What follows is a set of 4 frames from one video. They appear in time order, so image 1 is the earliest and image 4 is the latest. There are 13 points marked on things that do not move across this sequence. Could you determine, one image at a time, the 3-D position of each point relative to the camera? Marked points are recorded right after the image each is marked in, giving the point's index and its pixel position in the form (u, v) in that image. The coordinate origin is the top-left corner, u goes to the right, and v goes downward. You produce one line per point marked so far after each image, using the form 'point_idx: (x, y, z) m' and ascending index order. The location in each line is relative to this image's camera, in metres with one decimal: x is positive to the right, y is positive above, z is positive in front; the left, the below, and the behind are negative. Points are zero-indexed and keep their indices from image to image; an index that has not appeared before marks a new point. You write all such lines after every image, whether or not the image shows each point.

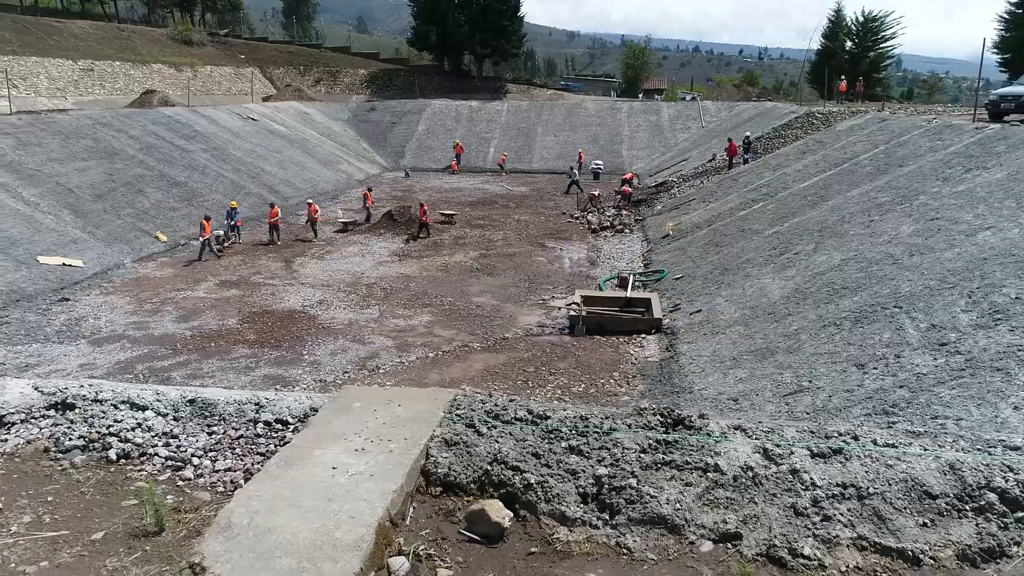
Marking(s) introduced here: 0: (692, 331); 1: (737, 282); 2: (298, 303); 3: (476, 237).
0: (+2.1, -0.5, +11.1) m
1: (+2.9, +0.1, +12.2) m
2: (-3.1, -0.2, +13.8) m
3: (-0.8, +1.1, +19.8) m
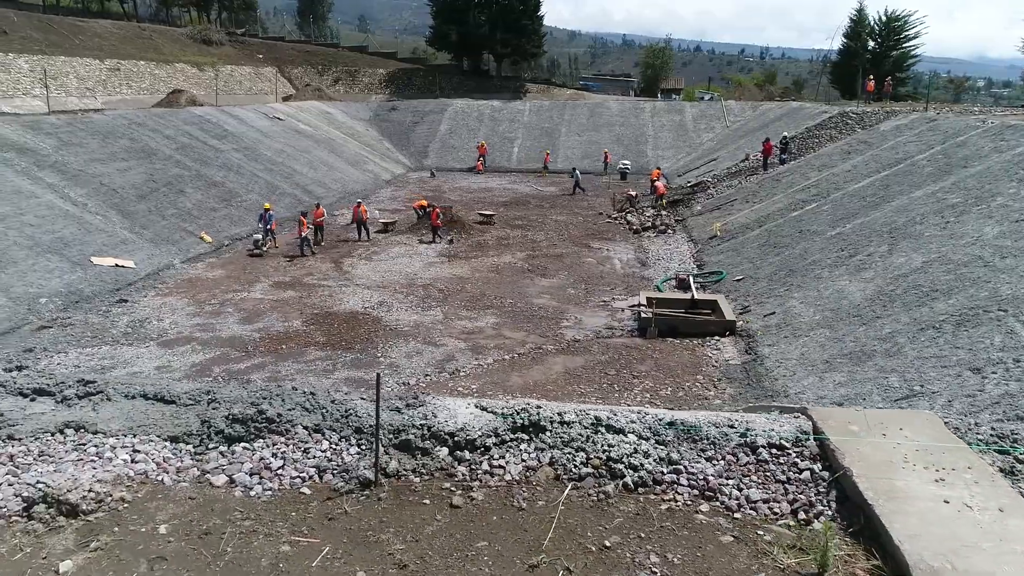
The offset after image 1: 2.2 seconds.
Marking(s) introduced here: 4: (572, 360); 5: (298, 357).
0: (+3.0, -0.5, +11.0) m
1: (+3.8, +0.1, +12.1) m
2: (-2.2, -0.2, +13.7) m
3: (+0.1, +1.1, +19.7) m
4: (+0.7, -0.8, +10.8) m
5: (-2.5, -0.8, +10.9) m
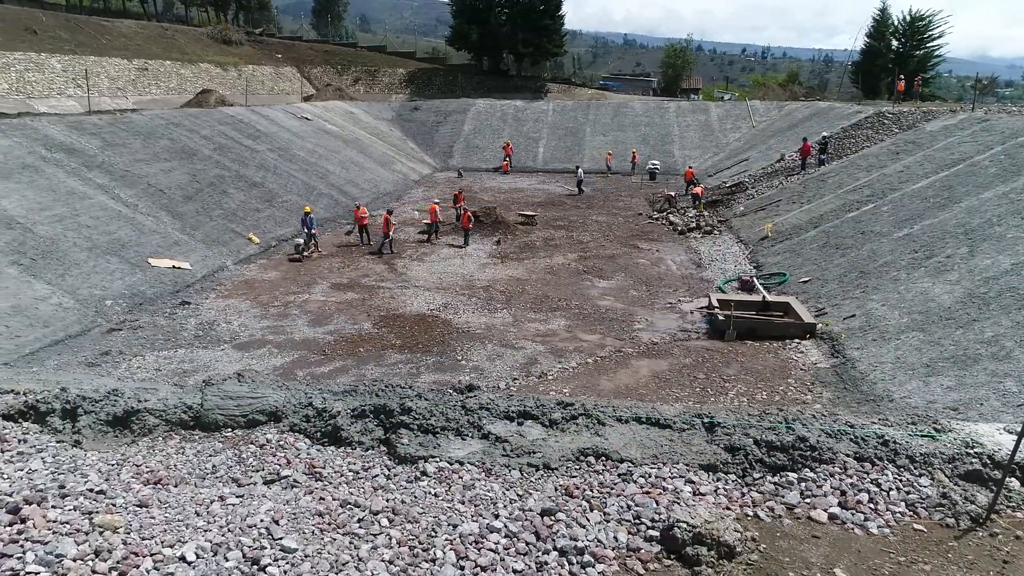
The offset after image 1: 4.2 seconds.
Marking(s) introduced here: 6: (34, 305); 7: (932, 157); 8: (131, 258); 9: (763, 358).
0: (+4.0, -0.6, +10.9) m
1: (+4.8, 0.0, +12.0) m
2: (-1.3, -0.2, +13.6) m
3: (+1.1, +1.0, +19.6) m
4: (+1.7, -0.9, +10.7) m
5: (-1.5, -0.8, +10.8) m
6: (-6.0, -0.2, +11.8) m
7: (+7.8, +2.4, +17.5) m
8: (-6.0, +0.5, +14.6) m
9: (+2.9, -0.8, +10.8) m
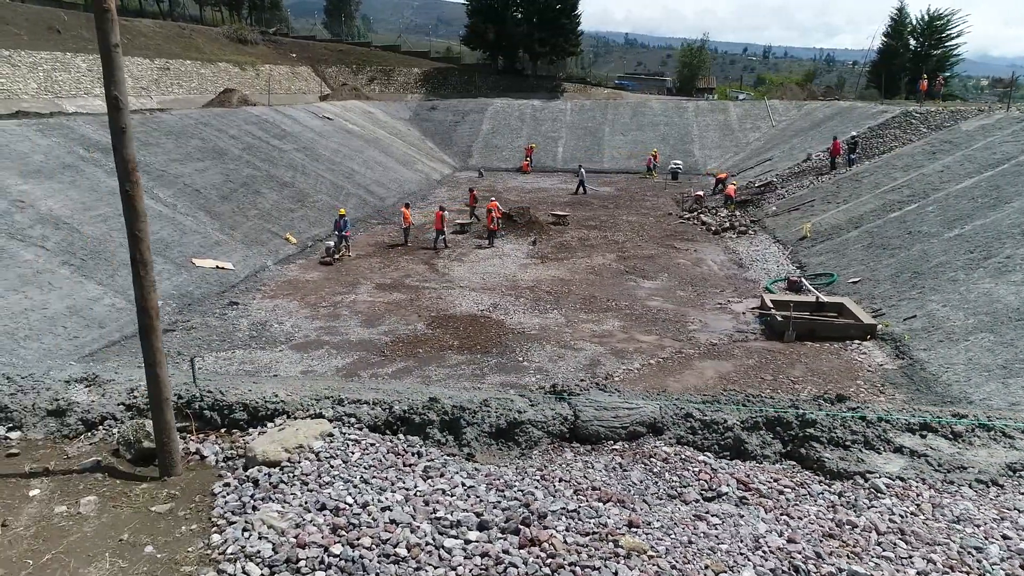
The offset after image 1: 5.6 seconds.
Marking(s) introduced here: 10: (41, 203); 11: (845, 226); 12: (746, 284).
0: (+4.7, -0.6, +10.8) m
1: (+5.5, 0.0, +11.9) m
2: (-0.6, -0.3, +13.5) m
3: (+1.8, +1.0, +19.5) m
4: (+2.4, -0.9, +10.6) m
5: (-0.8, -0.8, +10.7) m
6: (-5.3, -0.2, +11.8) m
7: (+8.6, +2.4, +17.4) m
8: (-5.2, +0.5, +14.5) m
9: (+3.6, -0.8, +10.8) m
10: (-6.9, +1.3, +13.8) m
11: (+6.1, +1.1, +17.2) m
12: (+3.7, +0.1, +15.0) m
